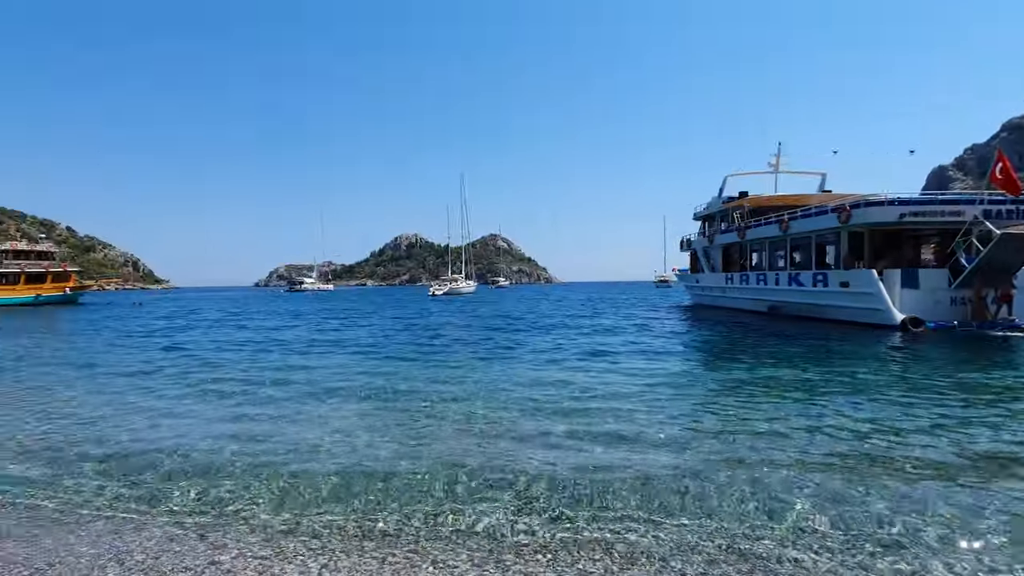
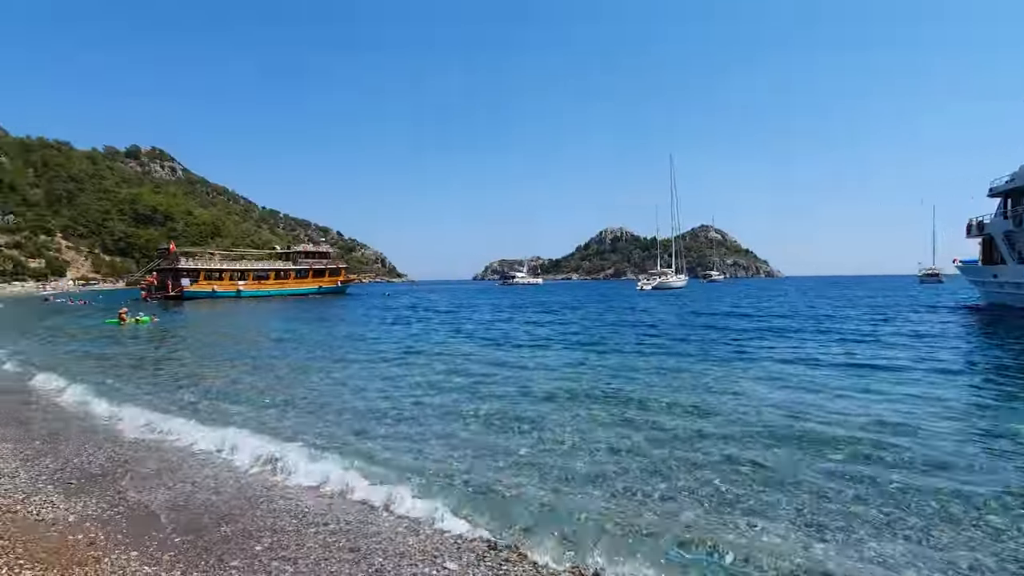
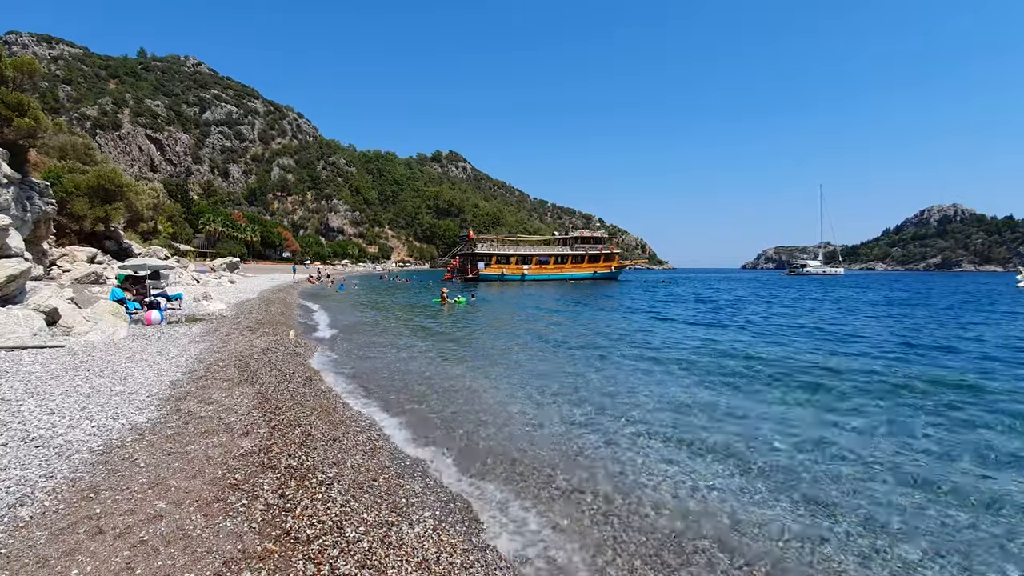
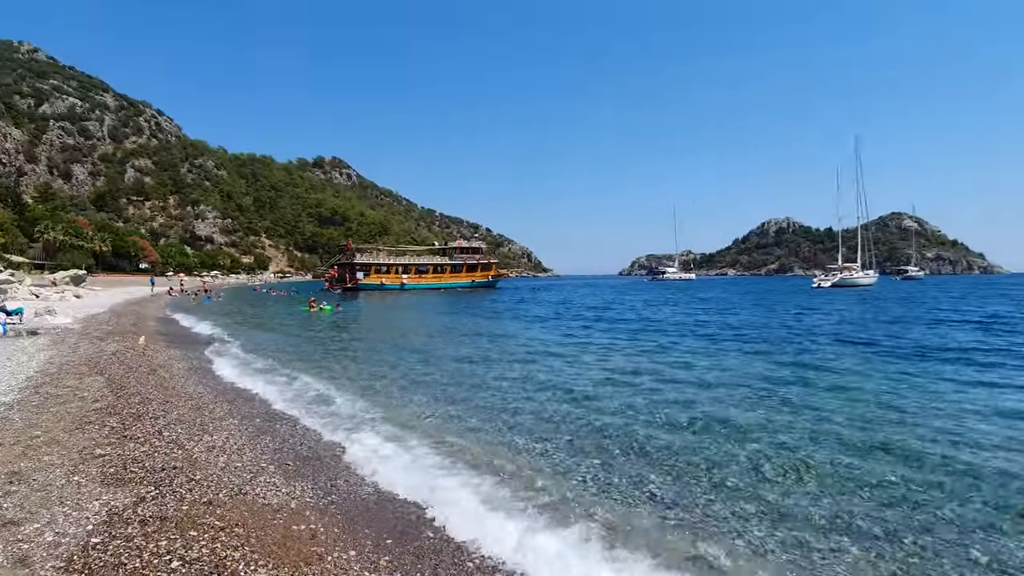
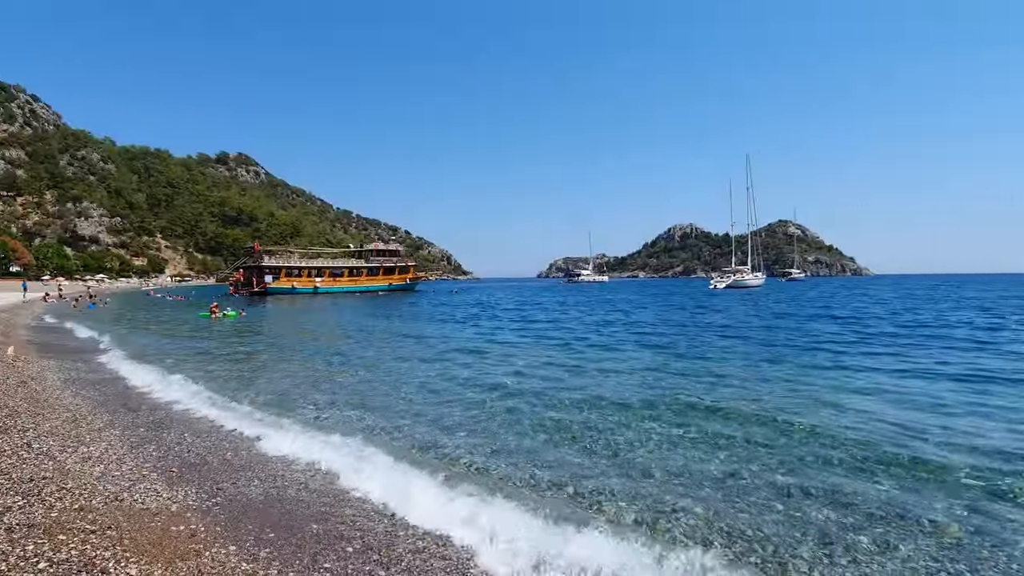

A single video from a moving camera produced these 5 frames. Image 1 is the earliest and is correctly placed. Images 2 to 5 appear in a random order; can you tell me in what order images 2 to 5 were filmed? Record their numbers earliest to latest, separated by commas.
2, 5, 4, 3
